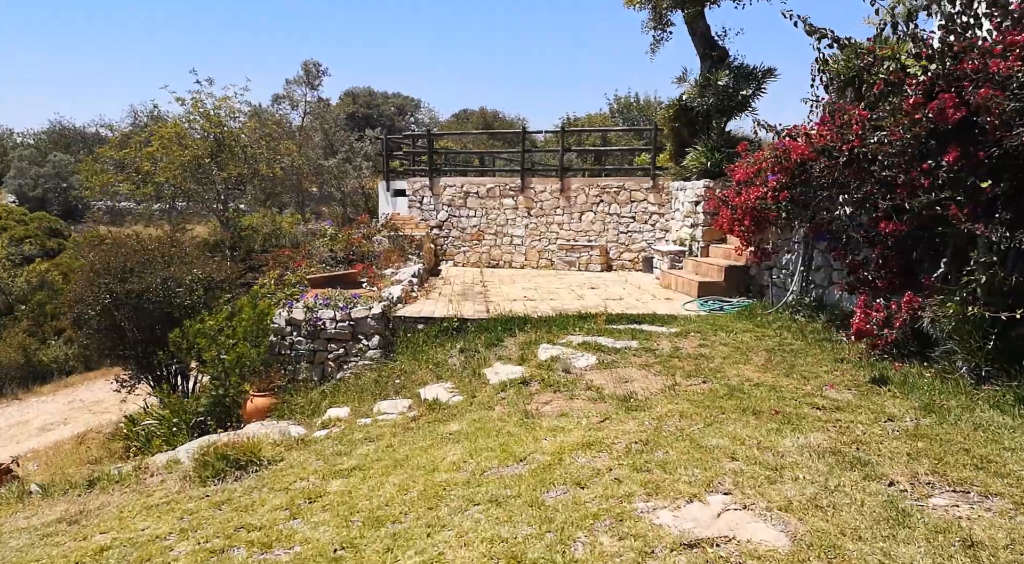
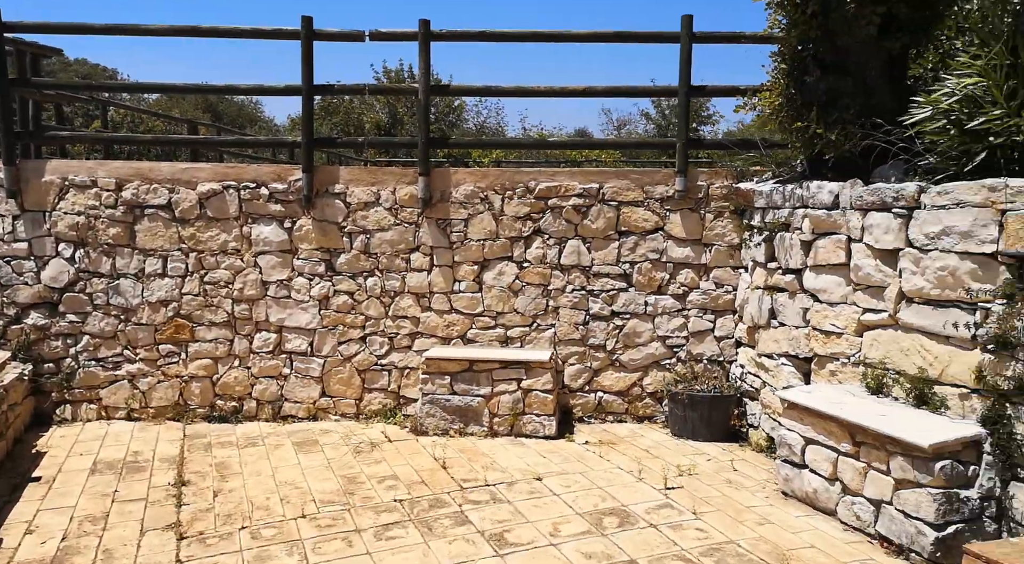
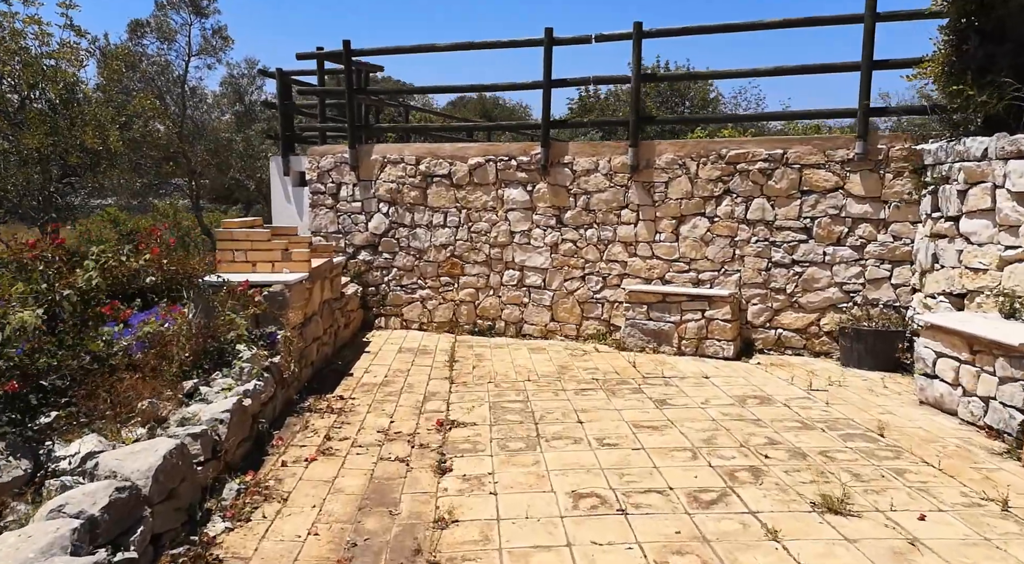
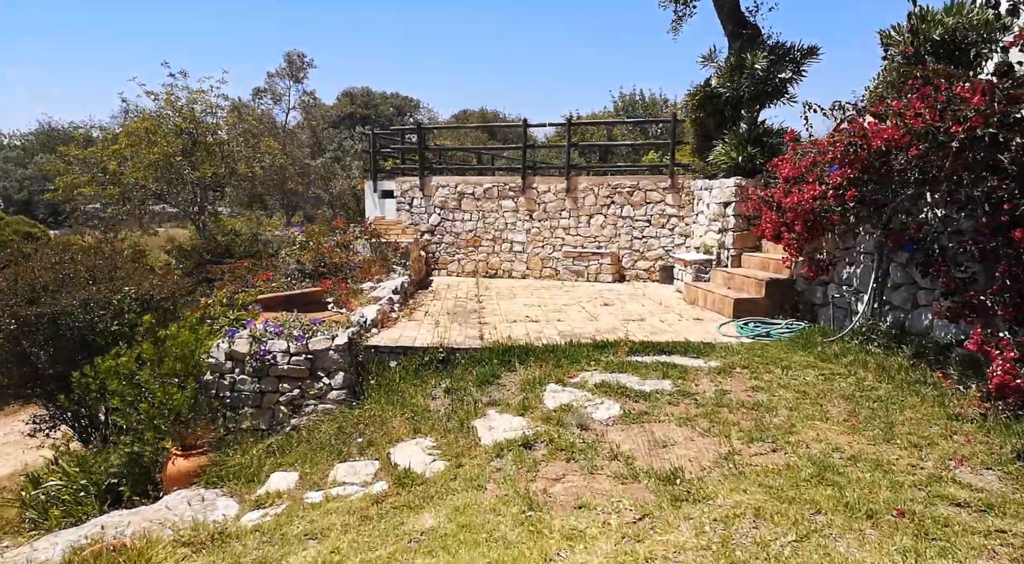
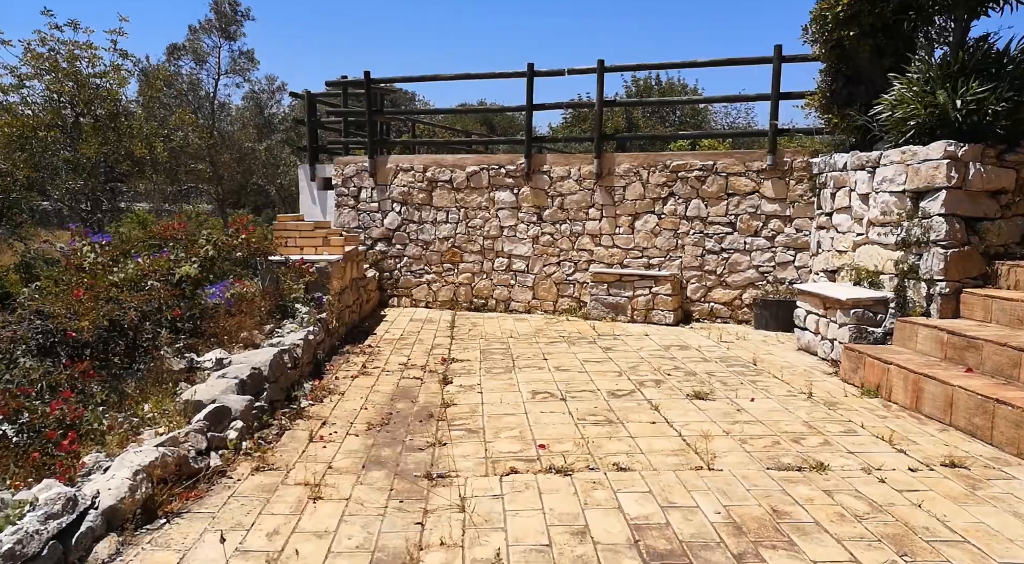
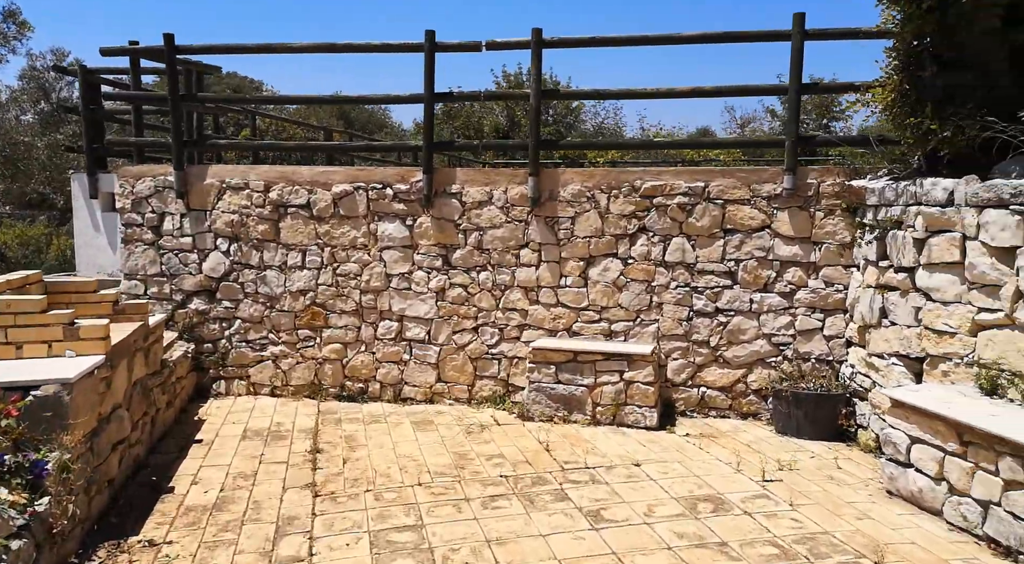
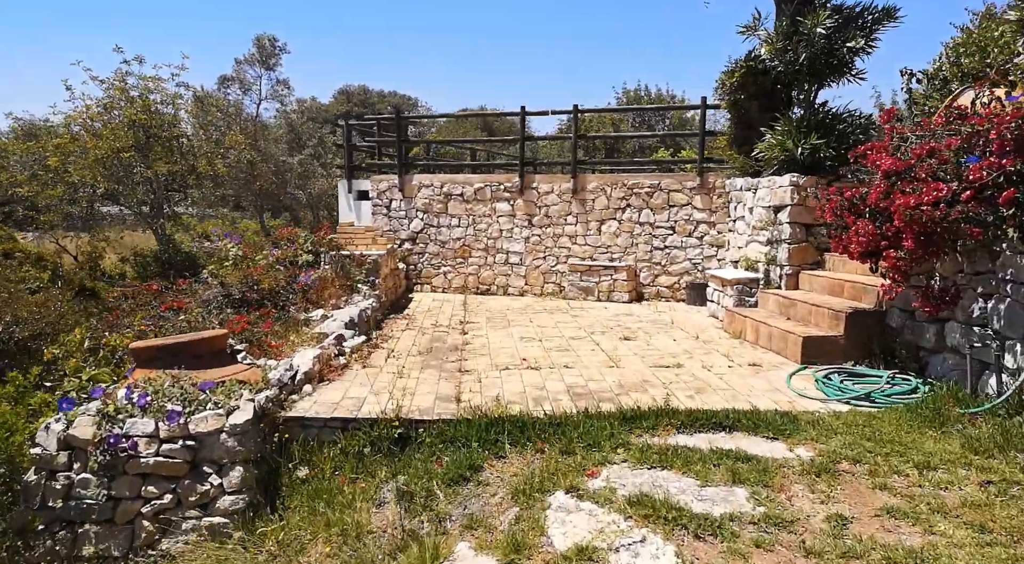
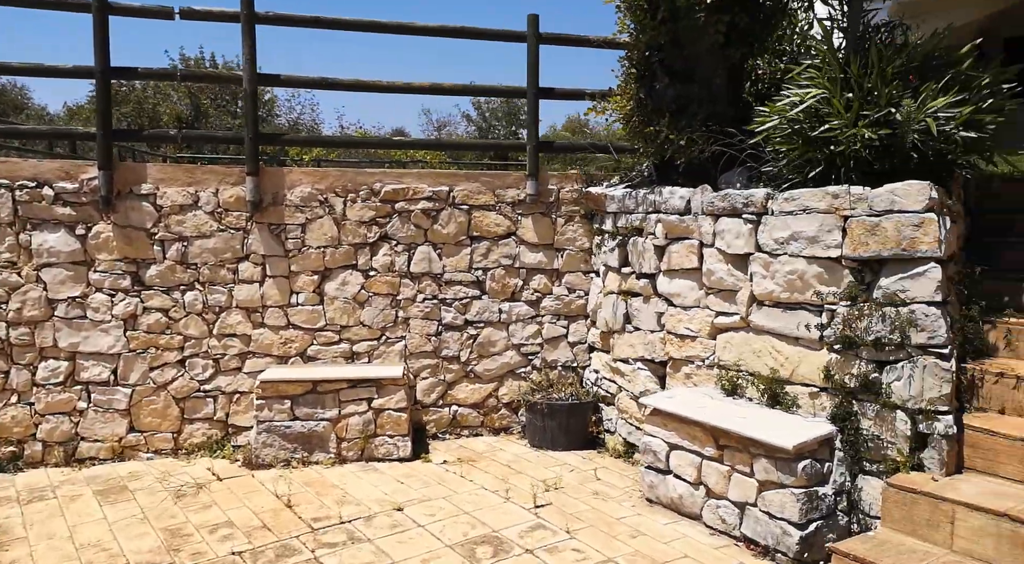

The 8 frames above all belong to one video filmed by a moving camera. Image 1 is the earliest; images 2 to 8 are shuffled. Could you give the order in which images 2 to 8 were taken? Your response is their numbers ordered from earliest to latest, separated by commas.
4, 7, 5, 3, 6, 2, 8
